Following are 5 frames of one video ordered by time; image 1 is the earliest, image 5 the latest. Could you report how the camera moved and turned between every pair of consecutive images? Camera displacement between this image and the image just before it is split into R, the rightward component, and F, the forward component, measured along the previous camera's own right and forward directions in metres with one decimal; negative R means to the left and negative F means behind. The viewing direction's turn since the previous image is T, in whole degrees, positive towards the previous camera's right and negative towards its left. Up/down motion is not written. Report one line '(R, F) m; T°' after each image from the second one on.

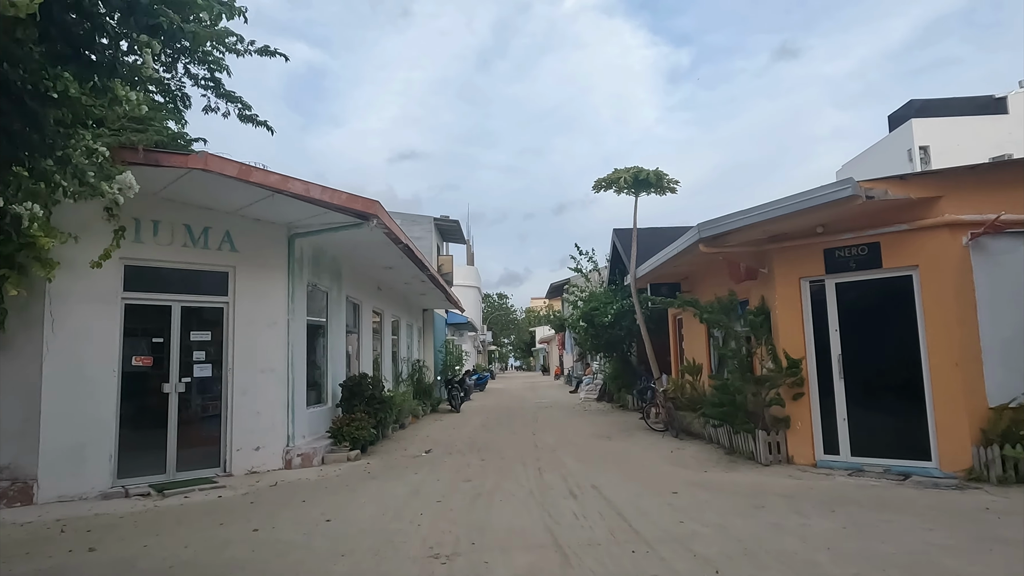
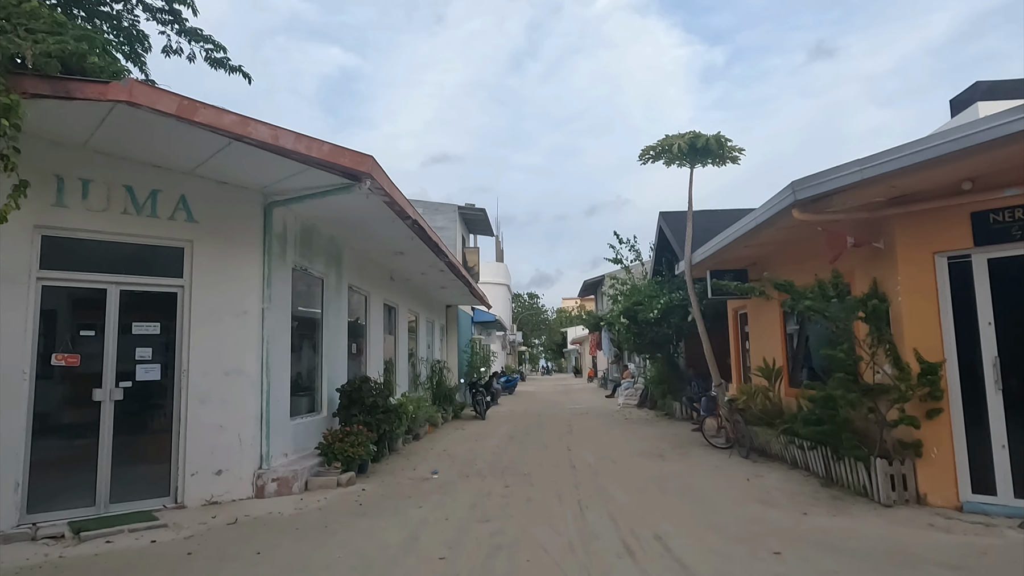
(0.0, +1.8) m; -3°
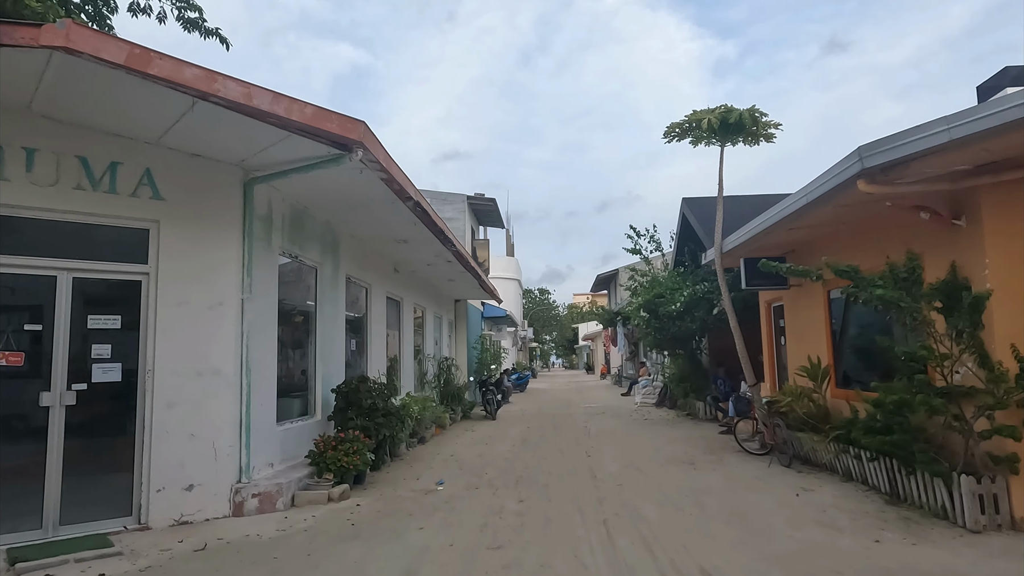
(0.0, +0.9) m; -1°
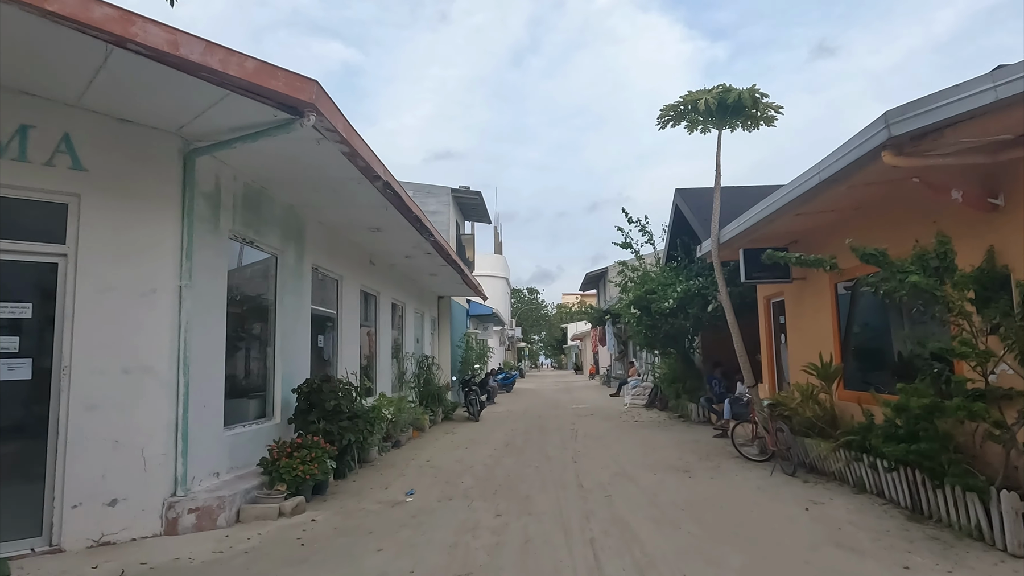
(+0.1, +0.7) m; +1°
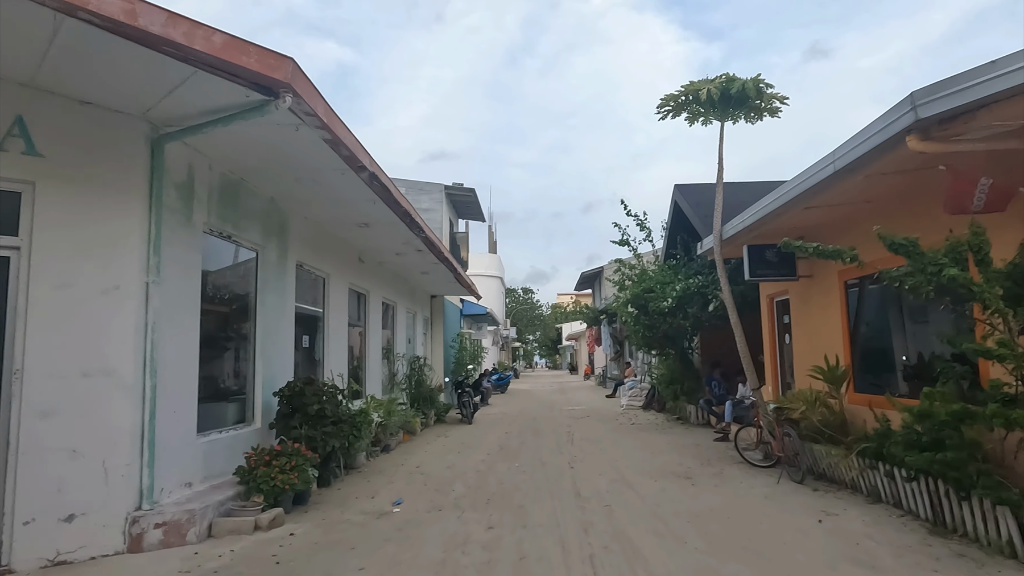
(0.0, +0.4) m; 0°
